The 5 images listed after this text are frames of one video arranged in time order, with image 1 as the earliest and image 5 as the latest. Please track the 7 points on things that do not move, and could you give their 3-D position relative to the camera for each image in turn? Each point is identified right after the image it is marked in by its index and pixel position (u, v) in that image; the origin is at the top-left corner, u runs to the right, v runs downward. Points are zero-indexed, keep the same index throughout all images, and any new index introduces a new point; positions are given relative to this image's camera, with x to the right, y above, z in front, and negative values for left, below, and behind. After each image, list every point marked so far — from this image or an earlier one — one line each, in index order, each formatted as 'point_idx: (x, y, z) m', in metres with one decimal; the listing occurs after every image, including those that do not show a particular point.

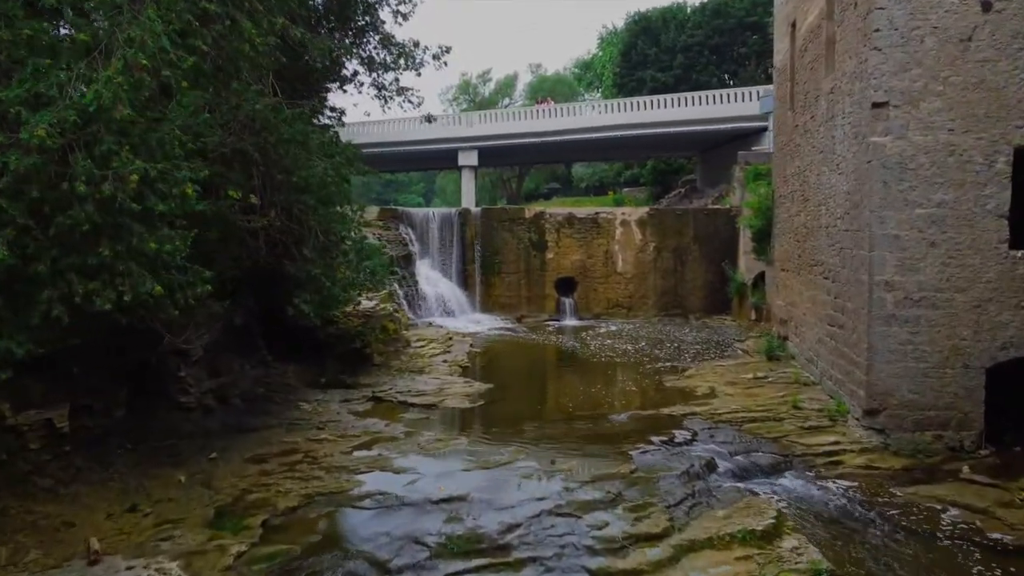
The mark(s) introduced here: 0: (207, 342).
0: (-3.1, -0.6, +8.3) m
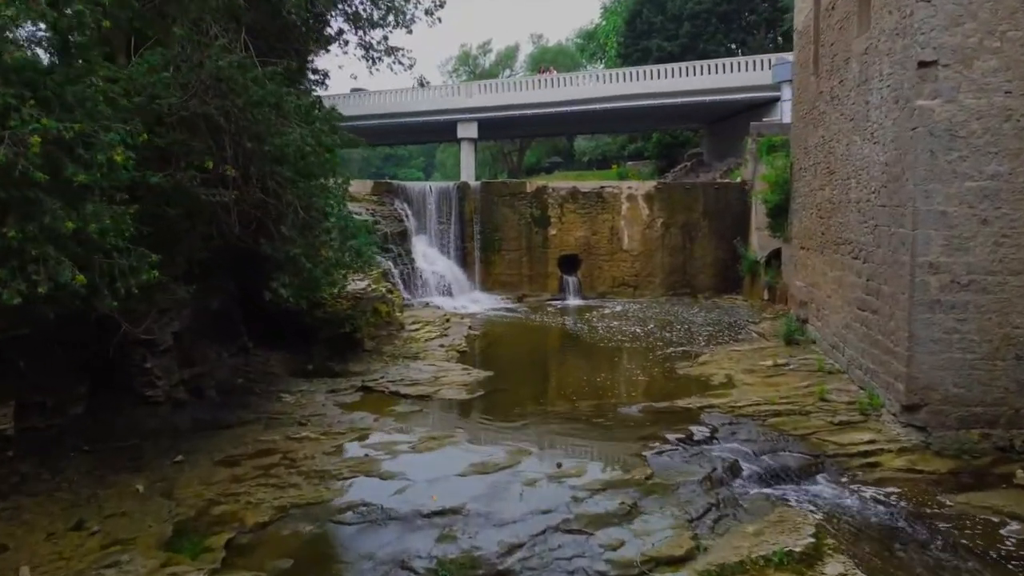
0: (-3.1, -0.4, +7.5) m
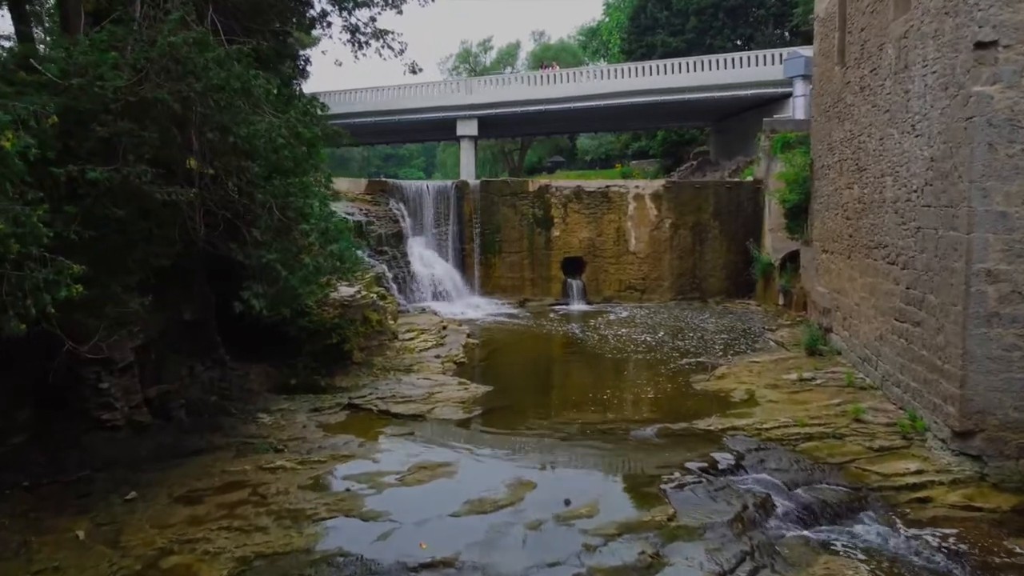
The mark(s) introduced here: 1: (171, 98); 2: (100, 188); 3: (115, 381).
0: (-3.1, -0.5, +6.7) m
1: (-2.1, +1.2, +5.0) m
2: (-2.5, +0.6, +5.0) m
3: (-3.1, -0.7, +6.4) m
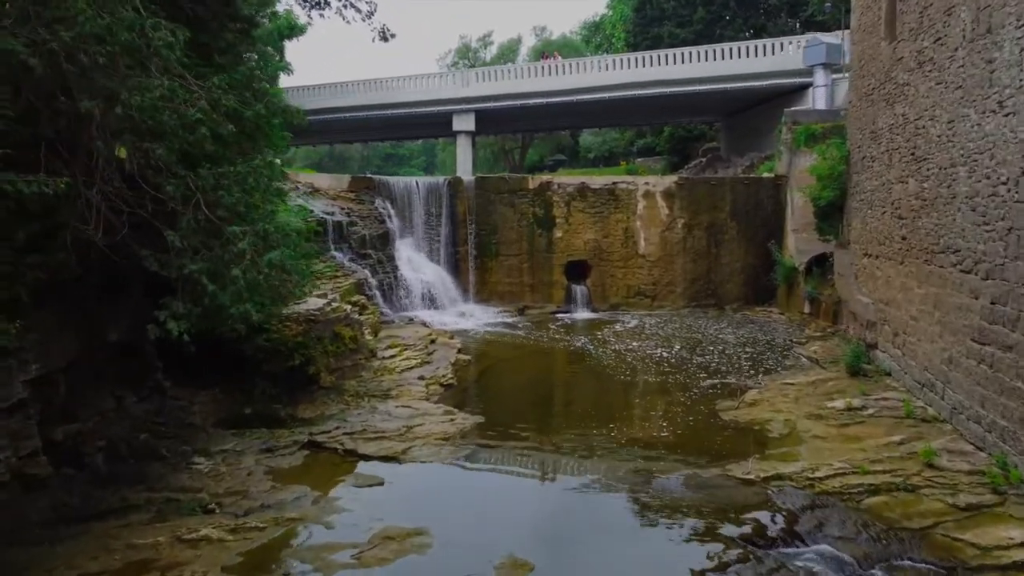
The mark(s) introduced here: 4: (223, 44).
0: (-3.2, -0.6, +5.3) m
1: (-2.2, +1.1, +3.6) m
2: (-2.6, +0.5, +3.6) m
3: (-3.2, -0.8, +5.0) m
4: (-2.0, +1.7, +5.7) m
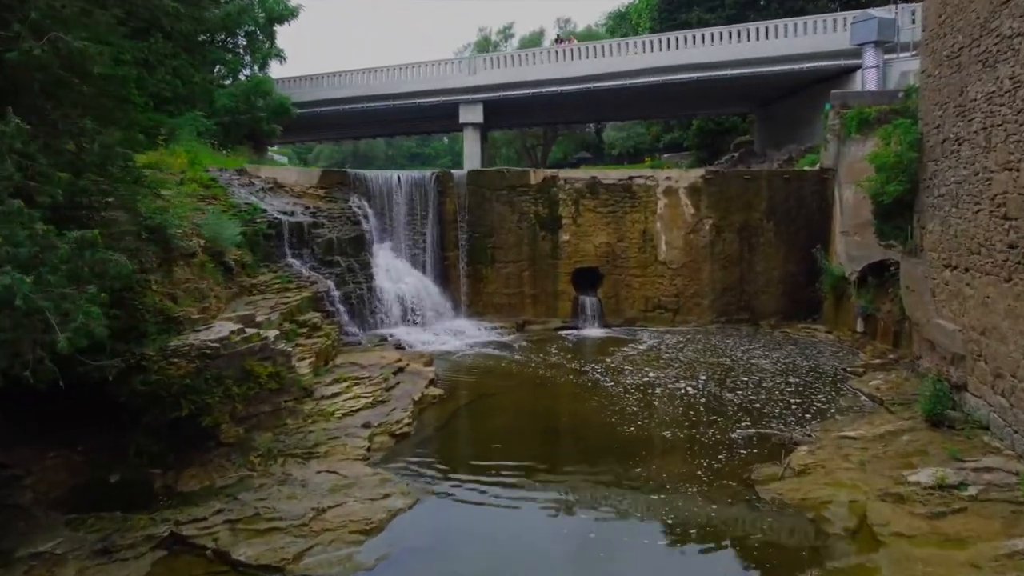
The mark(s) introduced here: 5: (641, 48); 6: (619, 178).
0: (-3.5, -0.8, +3.4) m
1: (-2.6, +0.9, +1.7) m
2: (-3.0, +0.3, +1.6) m
3: (-3.6, -1.0, +3.0) m
4: (-2.4, +1.6, +3.7) m
5: (+2.7, +5.2, +17.1) m
6: (+1.7, +1.8, +12.9) m
